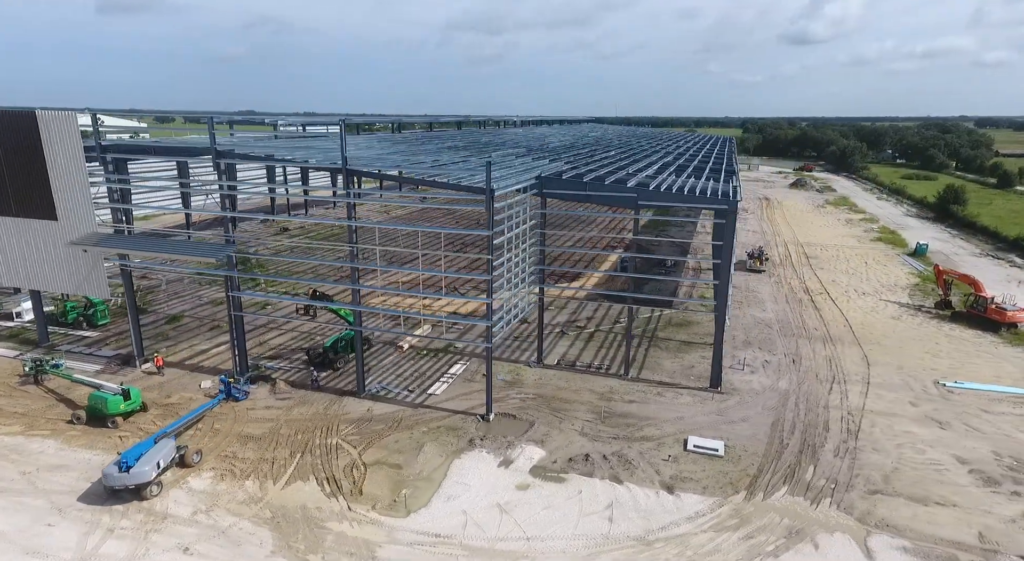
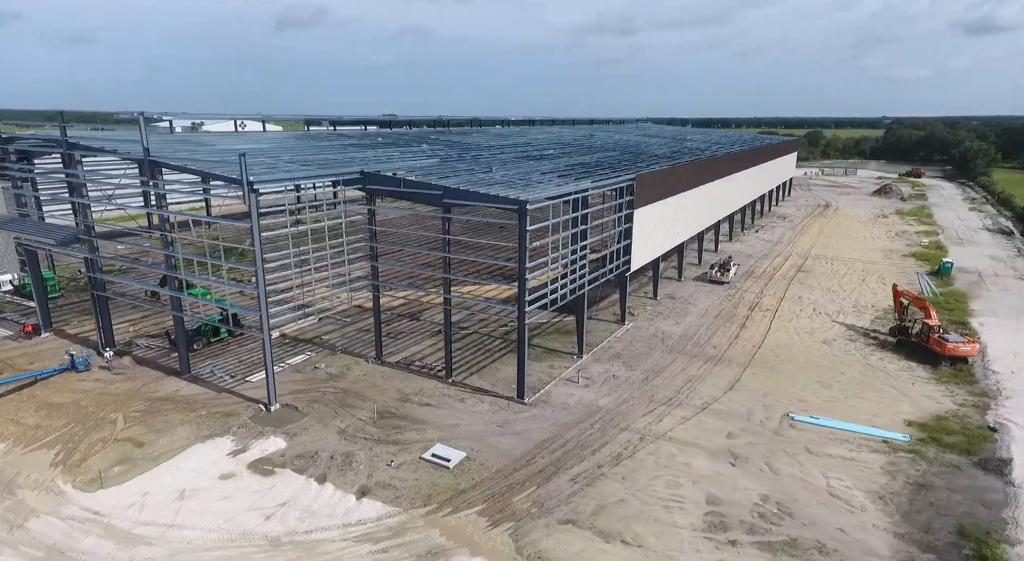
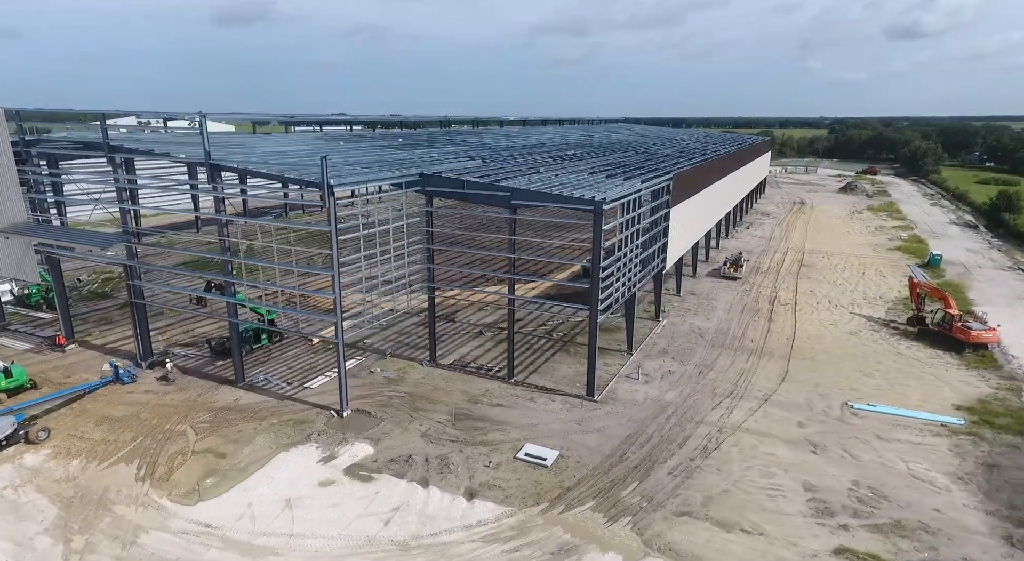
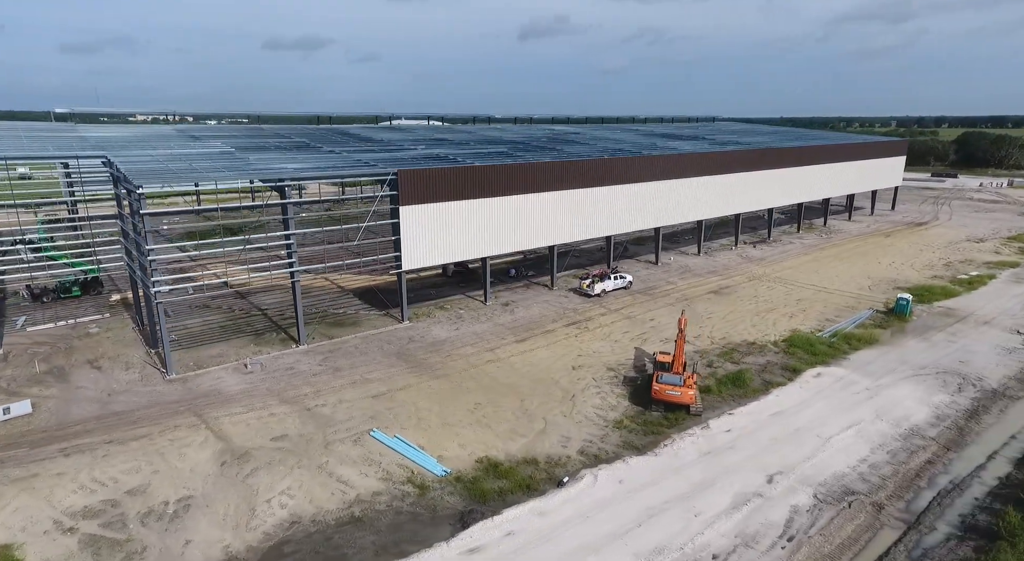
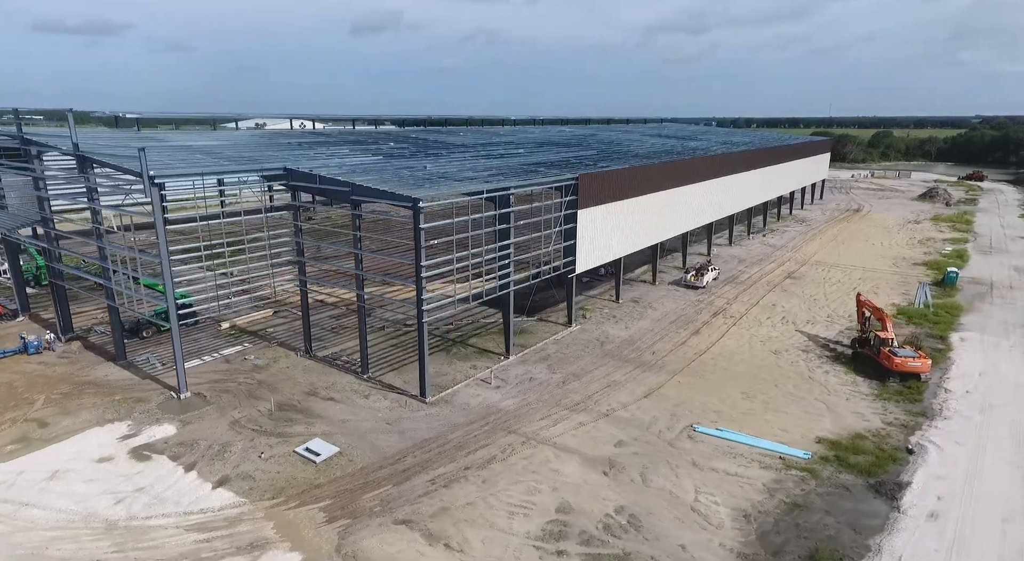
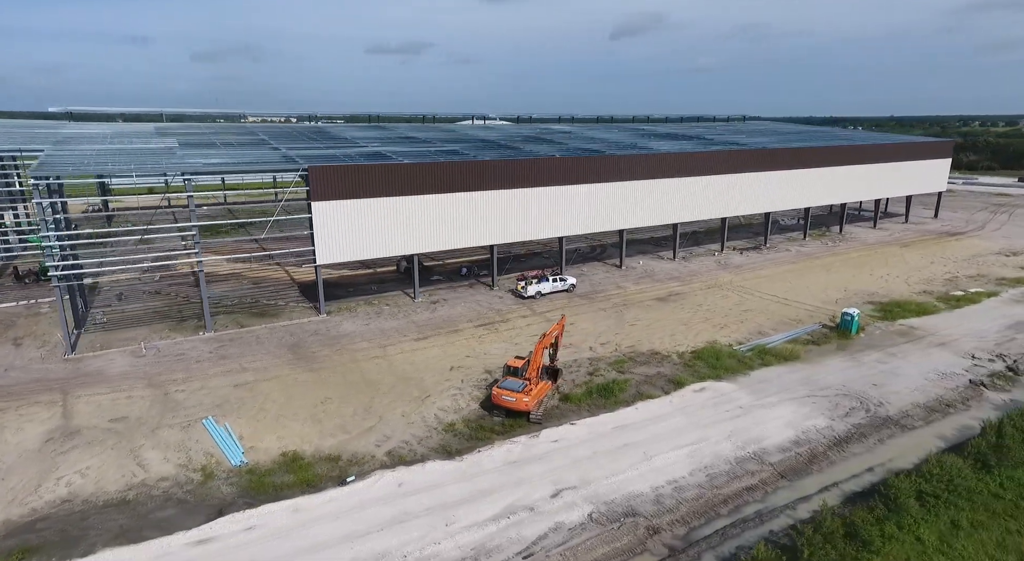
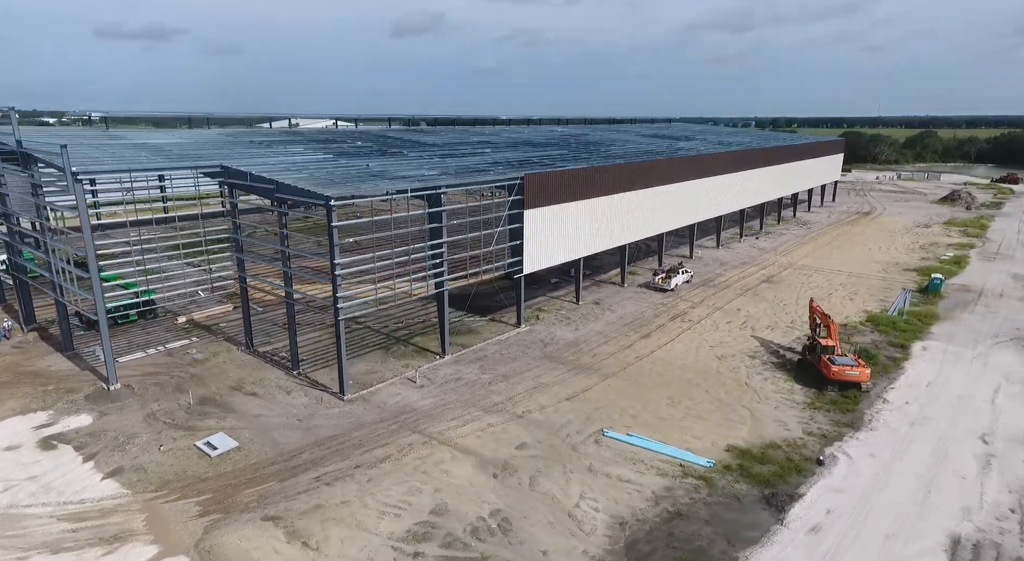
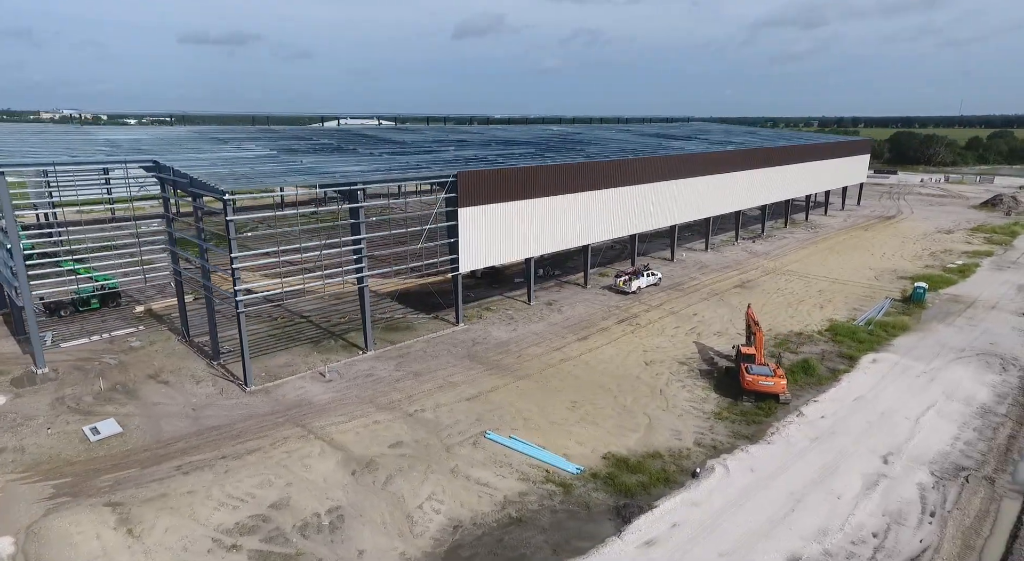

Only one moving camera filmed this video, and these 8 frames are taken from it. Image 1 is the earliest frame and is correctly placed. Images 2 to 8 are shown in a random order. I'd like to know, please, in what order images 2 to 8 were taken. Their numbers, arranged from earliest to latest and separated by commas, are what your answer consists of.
3, 2, 5, 7, 8, 4, 6
